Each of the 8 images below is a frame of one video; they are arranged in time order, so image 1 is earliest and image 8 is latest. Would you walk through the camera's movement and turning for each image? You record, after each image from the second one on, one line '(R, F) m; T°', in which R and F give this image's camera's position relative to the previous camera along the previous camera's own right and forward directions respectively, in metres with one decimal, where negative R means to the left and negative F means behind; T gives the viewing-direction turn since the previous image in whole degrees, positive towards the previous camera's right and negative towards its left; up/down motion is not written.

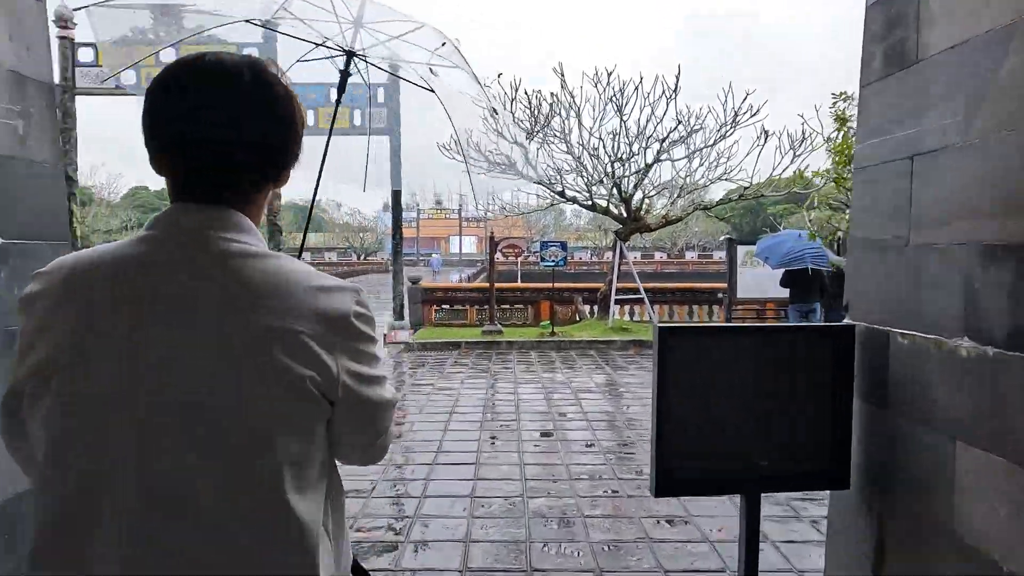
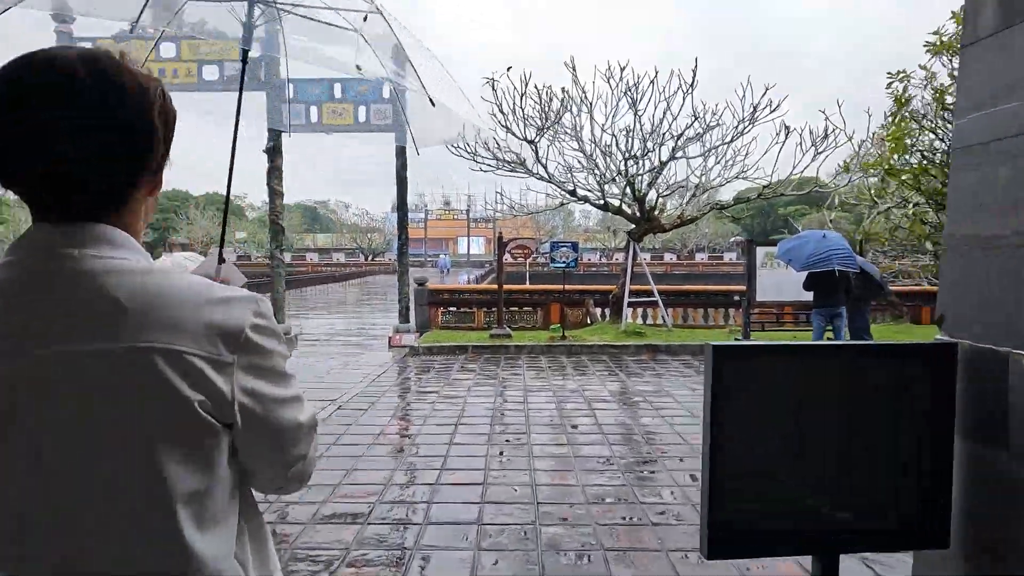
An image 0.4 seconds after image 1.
(0.0, +0.4) m; -1°
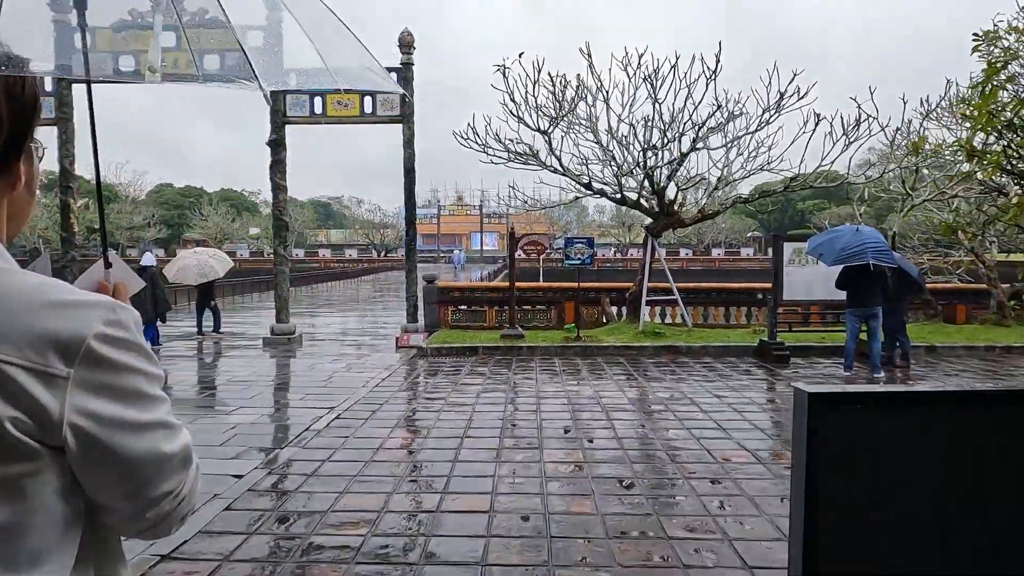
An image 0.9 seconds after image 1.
(0.0, +0.5) m; -1°
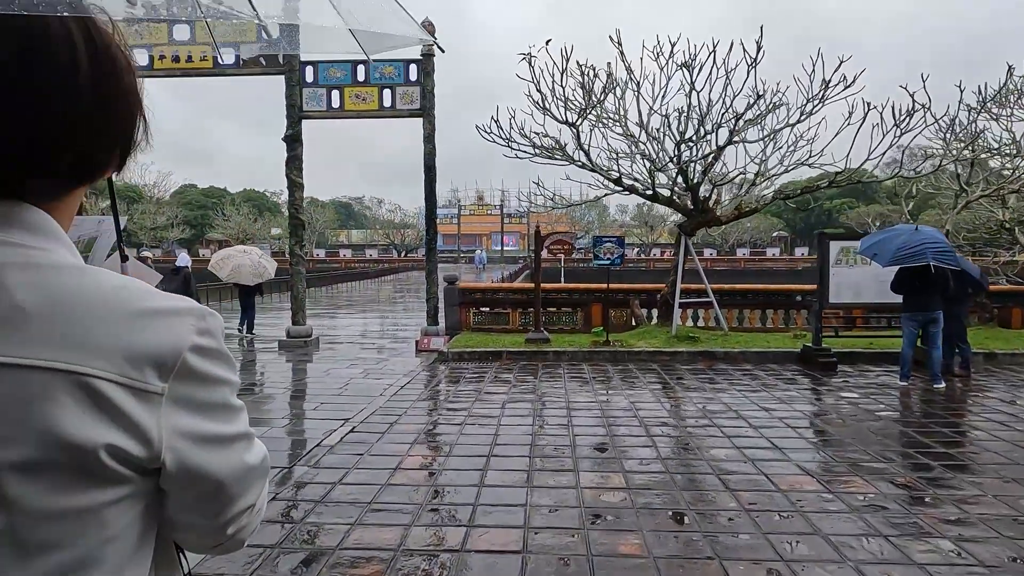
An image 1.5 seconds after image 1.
(-0.1, +0.5) m; -2°
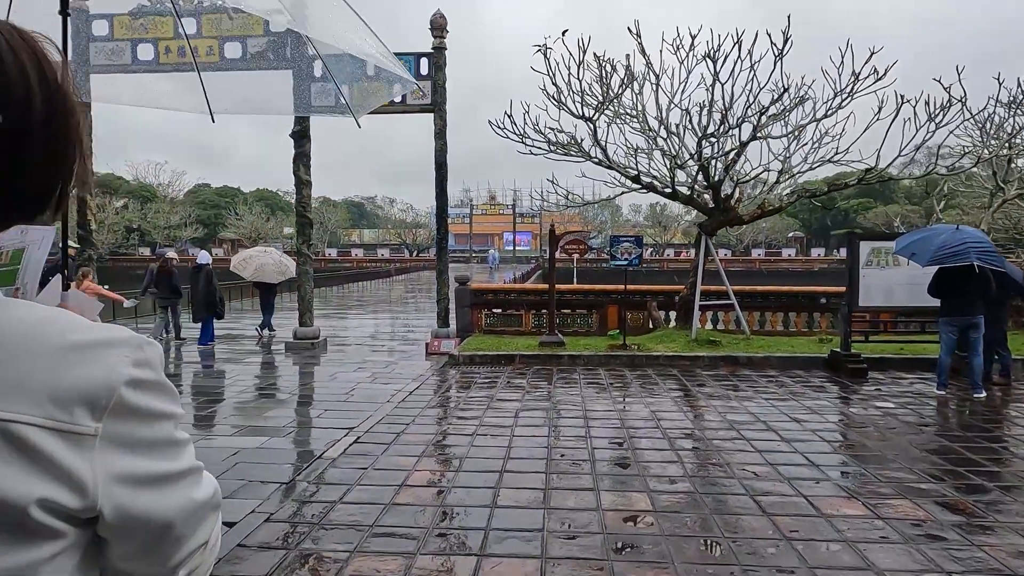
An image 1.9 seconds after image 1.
(0.0, +0.3) m; -1°
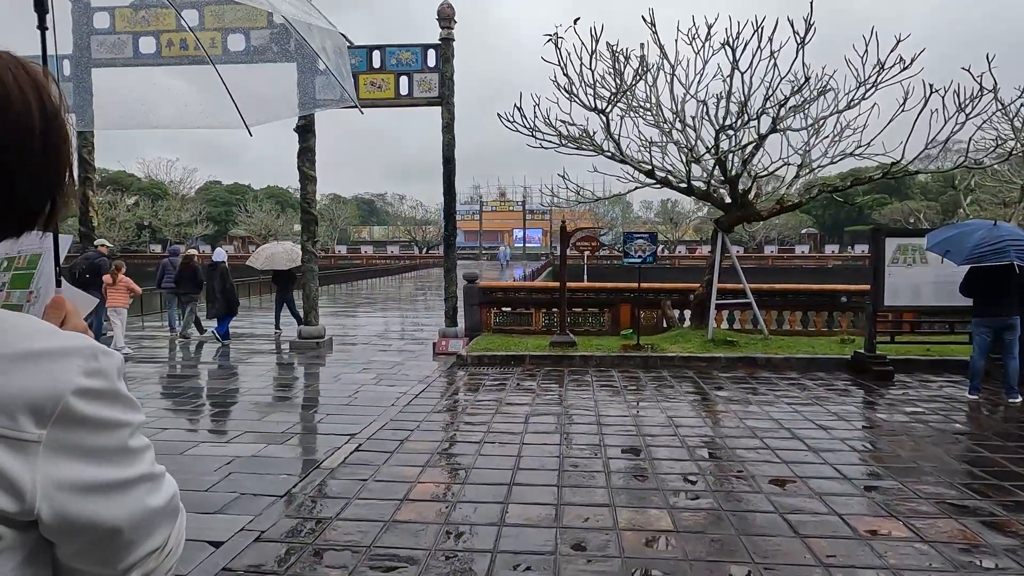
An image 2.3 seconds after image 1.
(0.0, +0.3) m; -1°
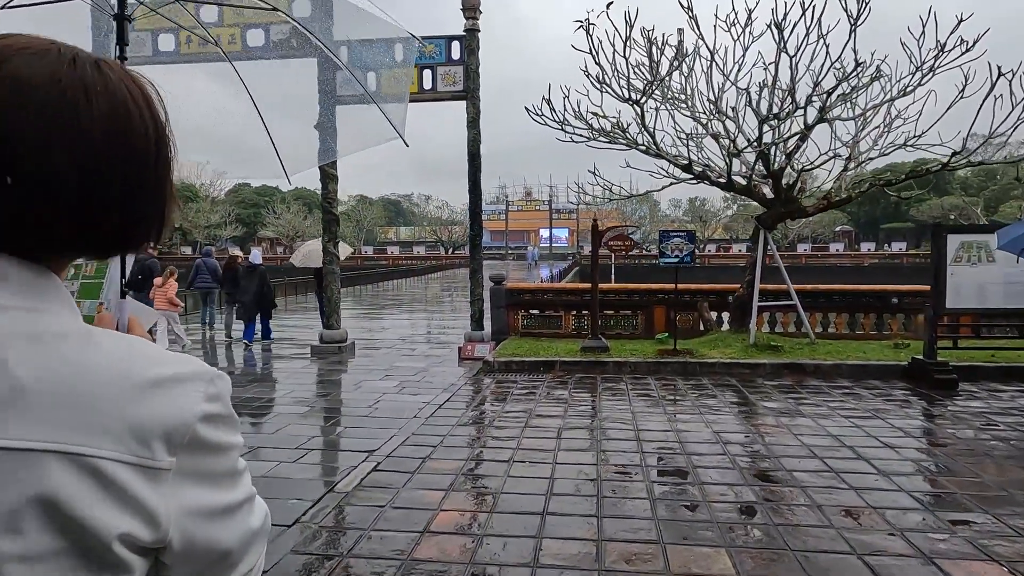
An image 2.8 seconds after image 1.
(0.0, +0.4) m; -2°
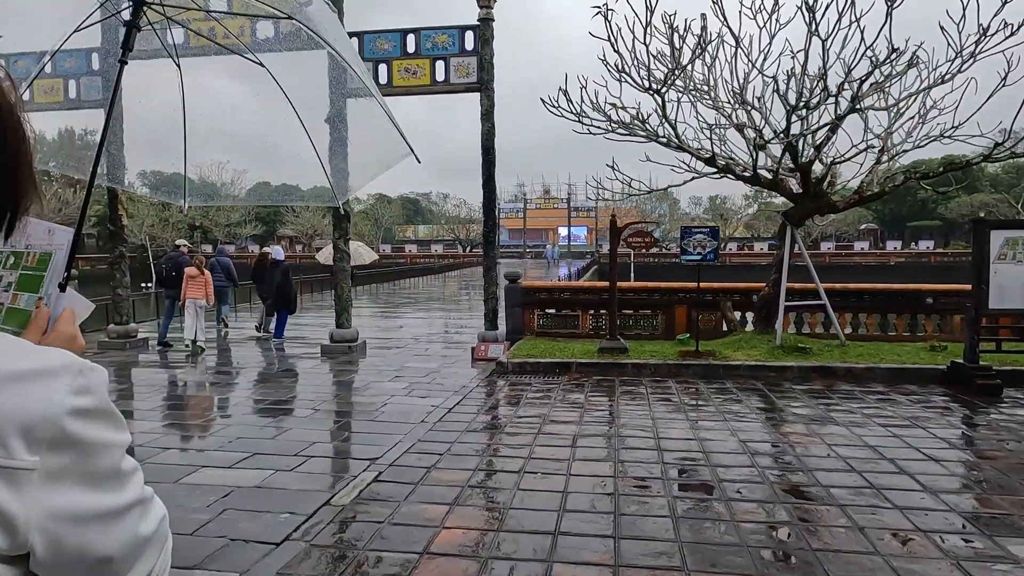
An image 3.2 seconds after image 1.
(0.0, +0.3) m; -2°
